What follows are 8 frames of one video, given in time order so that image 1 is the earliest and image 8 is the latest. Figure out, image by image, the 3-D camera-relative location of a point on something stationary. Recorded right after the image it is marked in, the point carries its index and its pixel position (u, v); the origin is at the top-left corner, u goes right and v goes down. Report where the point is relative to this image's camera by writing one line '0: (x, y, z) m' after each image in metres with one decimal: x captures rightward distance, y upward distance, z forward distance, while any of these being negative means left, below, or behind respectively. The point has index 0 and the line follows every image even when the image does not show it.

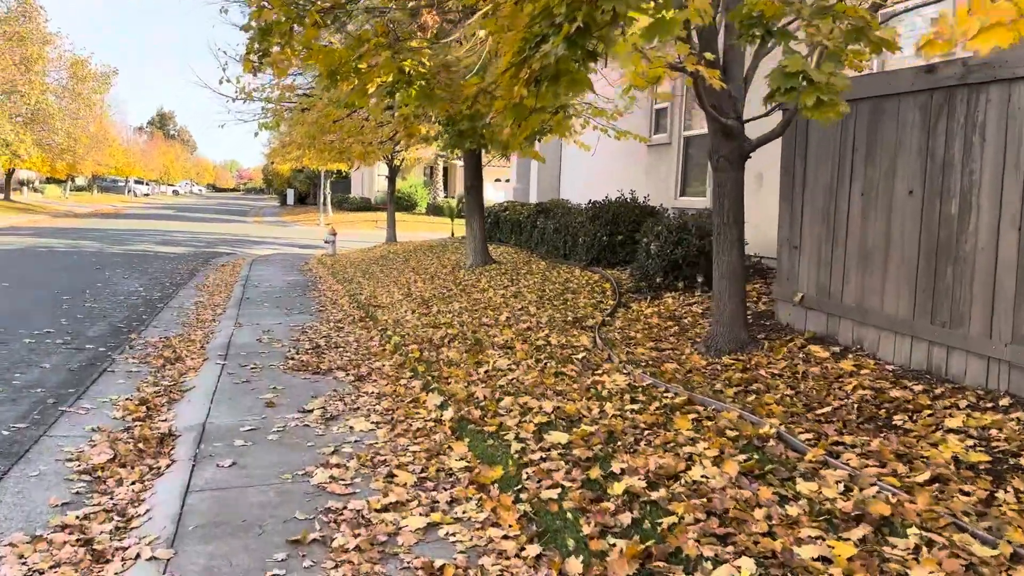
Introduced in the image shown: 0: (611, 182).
0: (+1.8, +1.8, +14.1) m
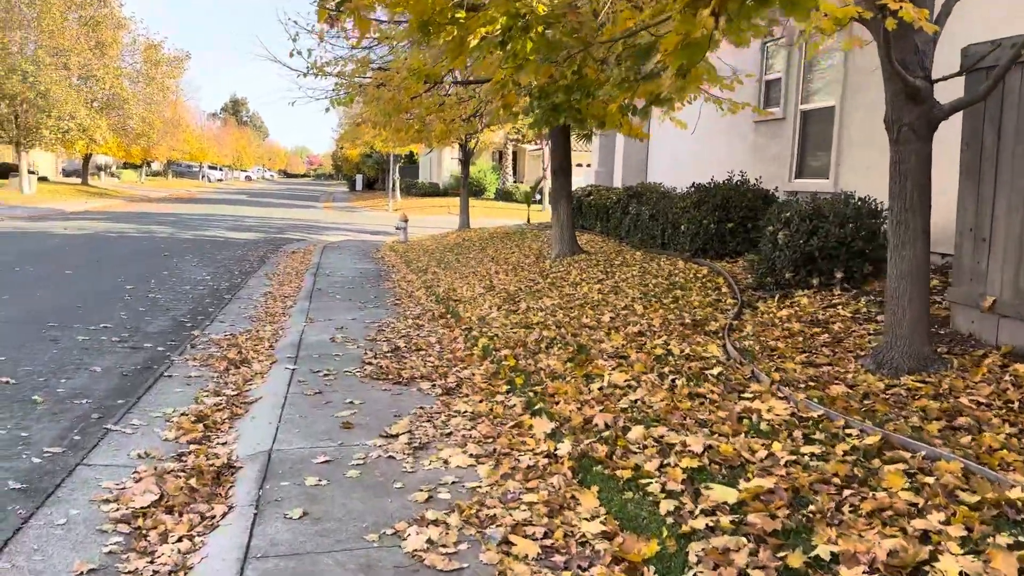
0: (+3.2, +1.9, +12.8) m
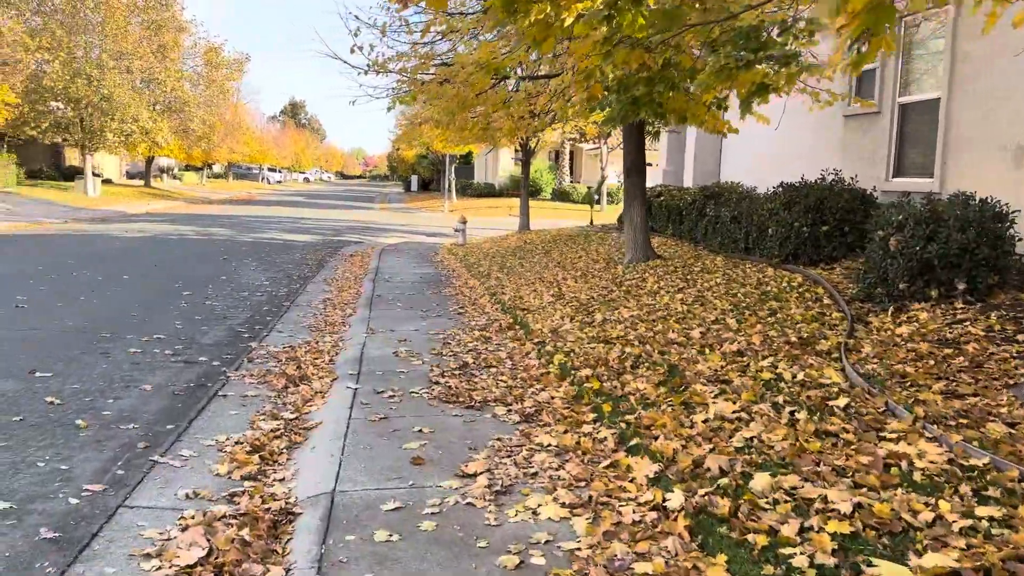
0: (+4.2, +1.8, +12.0) m
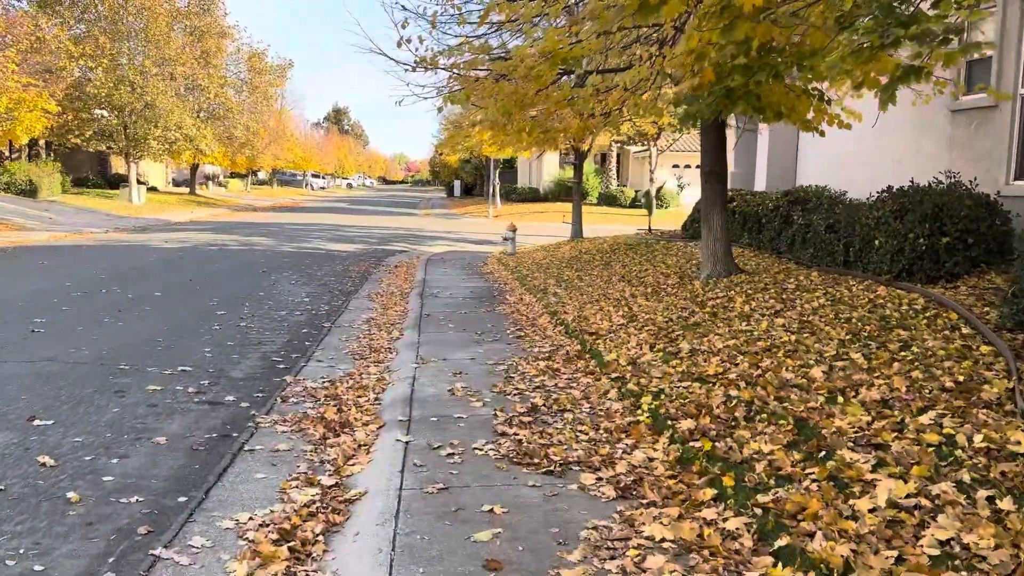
0: (+5.0, +1.6, +10.7) m
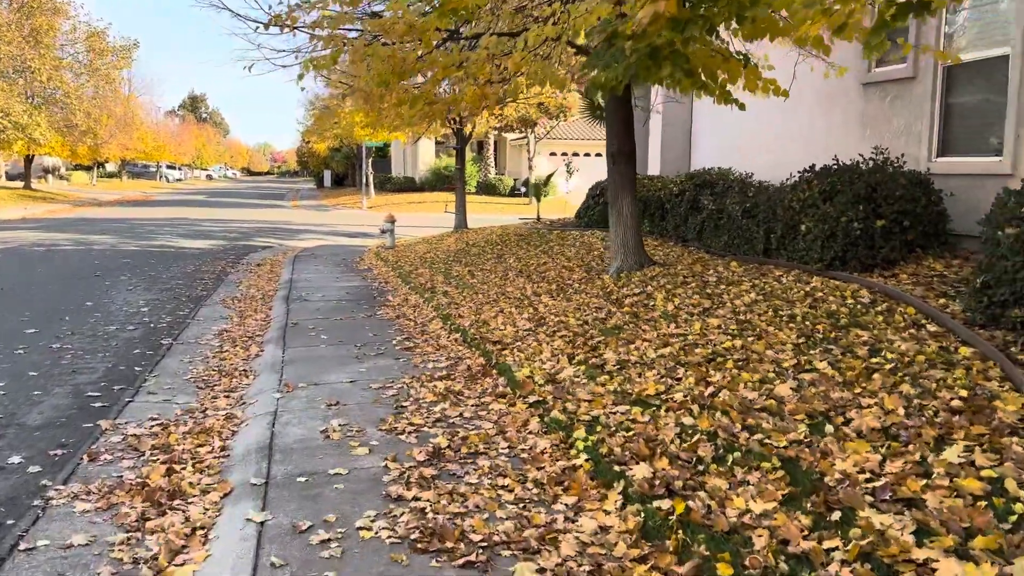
0: (+3.6, +1.8, +10.0) m
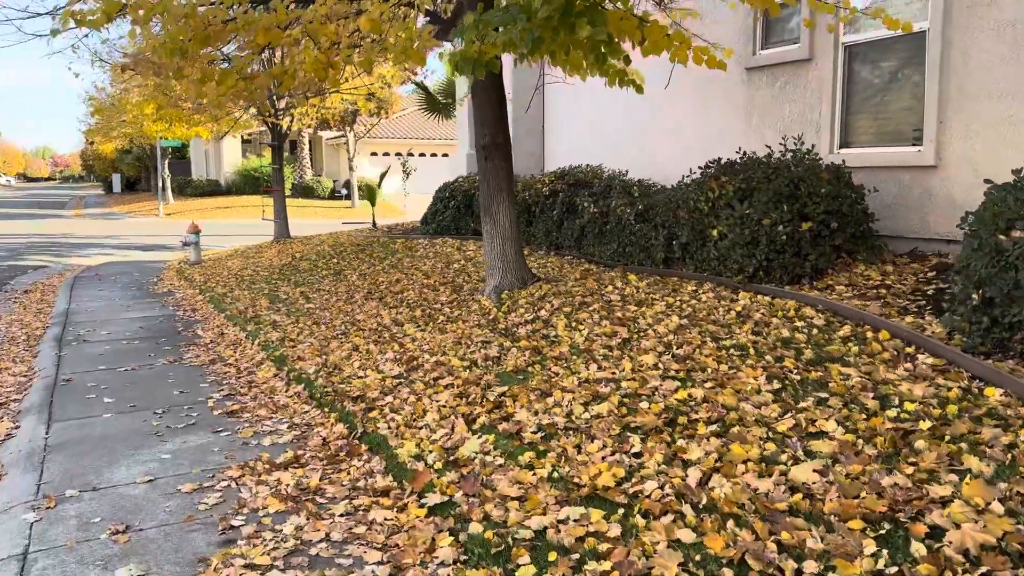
0: (+1.8, +1.7, +9.1) m
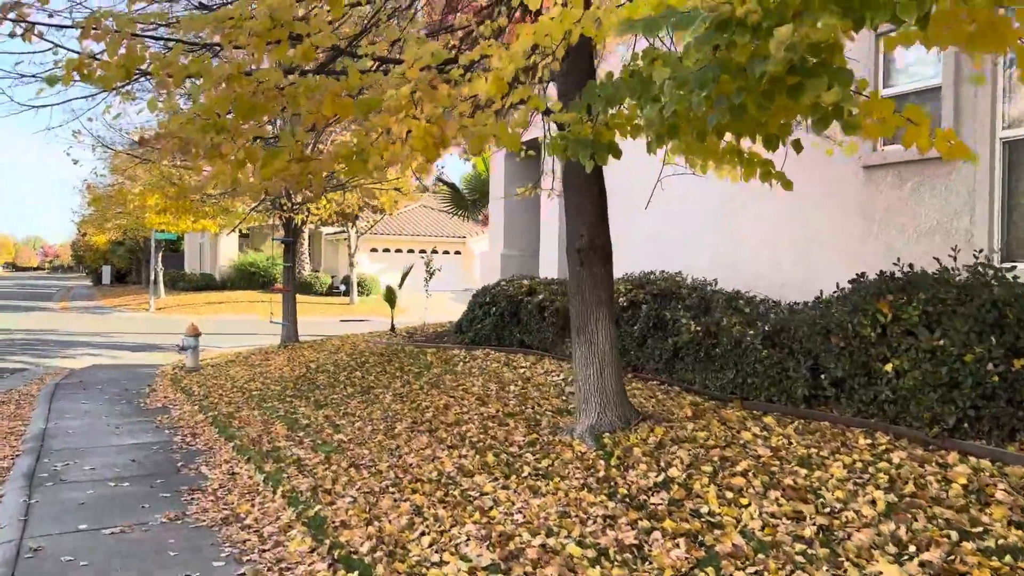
0: (+2.5, +0.5, +7.8) m
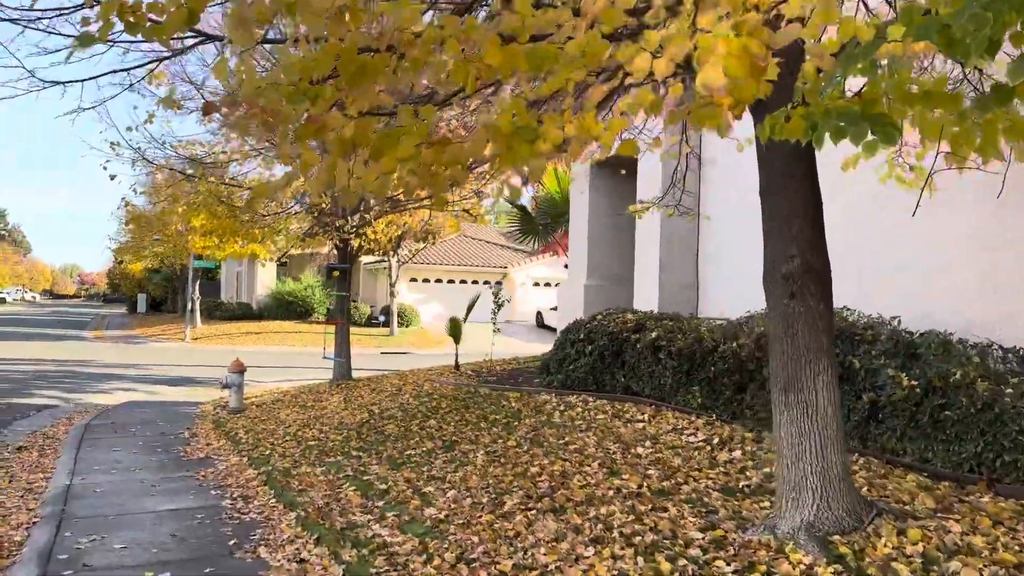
0: (+3.4, +0.2, +6.3) m
